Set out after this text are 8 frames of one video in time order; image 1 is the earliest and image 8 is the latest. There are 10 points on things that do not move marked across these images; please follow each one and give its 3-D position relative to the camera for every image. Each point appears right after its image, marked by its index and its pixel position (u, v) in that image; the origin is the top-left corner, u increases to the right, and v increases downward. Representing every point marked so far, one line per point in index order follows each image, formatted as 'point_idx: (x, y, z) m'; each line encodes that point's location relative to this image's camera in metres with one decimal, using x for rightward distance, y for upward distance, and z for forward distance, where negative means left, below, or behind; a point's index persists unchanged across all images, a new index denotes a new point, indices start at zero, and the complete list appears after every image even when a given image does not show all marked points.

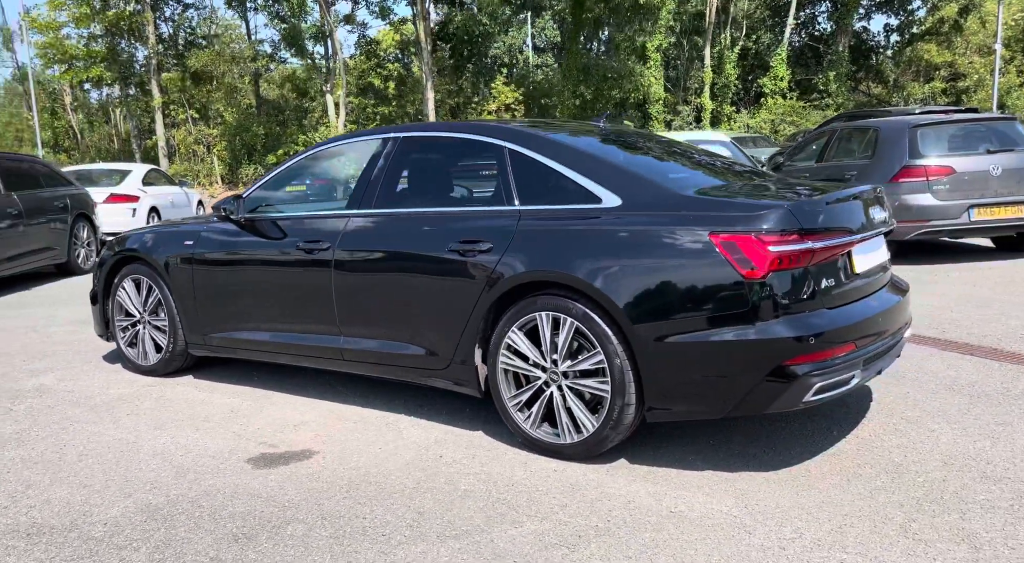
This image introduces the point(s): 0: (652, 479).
0: (+0.6, -0.8, +3.3) m
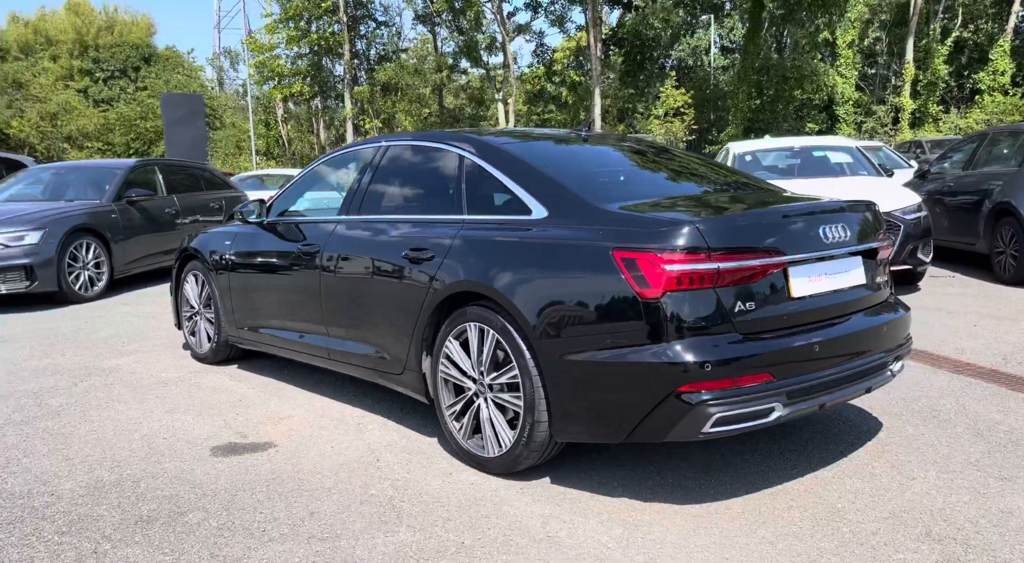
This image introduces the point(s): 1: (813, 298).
0: (+0.2, -0.9, +3.2) m
1: (+1.2, -0.1, +3.2) m
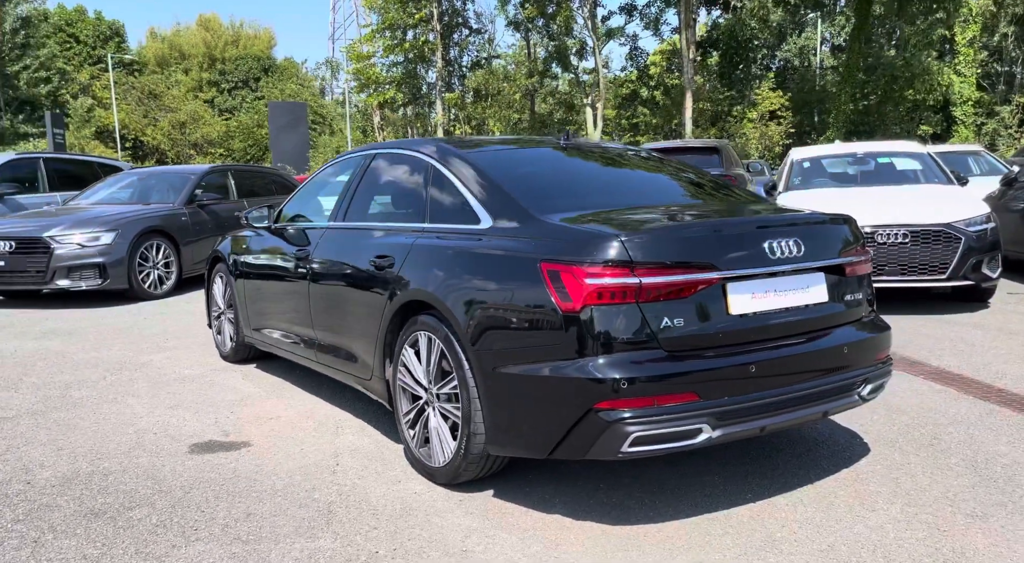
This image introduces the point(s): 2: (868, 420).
0: (-0.1, -0.9, +3.1) m
1: (+0.9, -0.1, +3.0) m
2: (+2.0, -0.8, +4.2) m
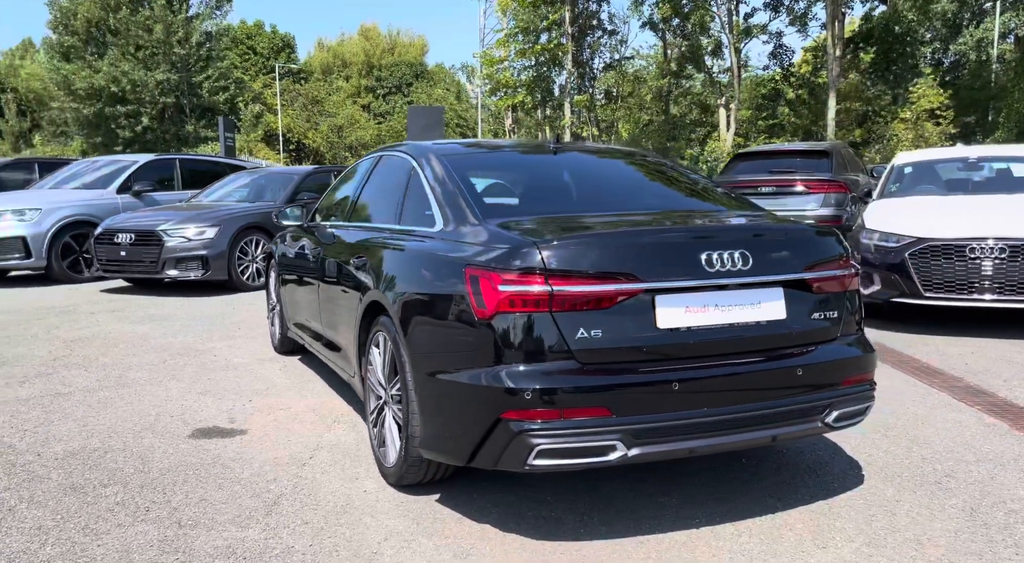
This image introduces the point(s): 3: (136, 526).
0: (-0.4, -1.0, +3.1) m
1: (+0.7, -0.2, +2.9) m
2: (+1.9, -0.8, +3.9) m
3: (-1.5, -1.0, +3.0) m
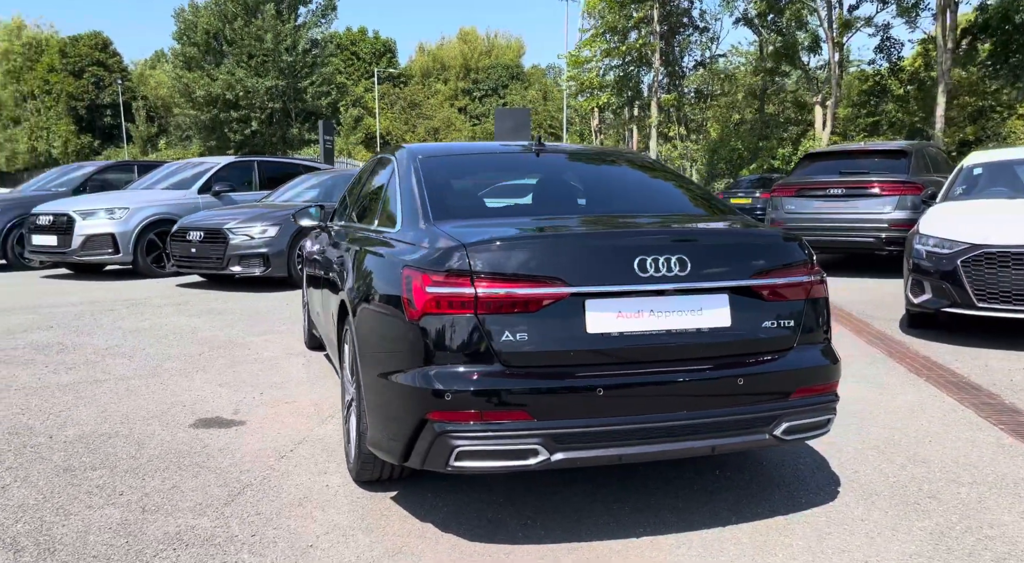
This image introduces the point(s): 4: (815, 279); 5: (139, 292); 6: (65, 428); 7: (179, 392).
0: (-0.6, -1.0, +3.2) m
1: (+0.4, -0.2, +2.8) m
2: (+1.7, -0.9, +3.7) m
3: (-1.7, -1.0, +3.2) m
4: (+1.2, 0.0, +3.1) m
5: (-5.4, -0.2, +11.1) m
6: (-2.6, -0.8, +4.4) m
7: (-2.3, -0.7, +5.2) m
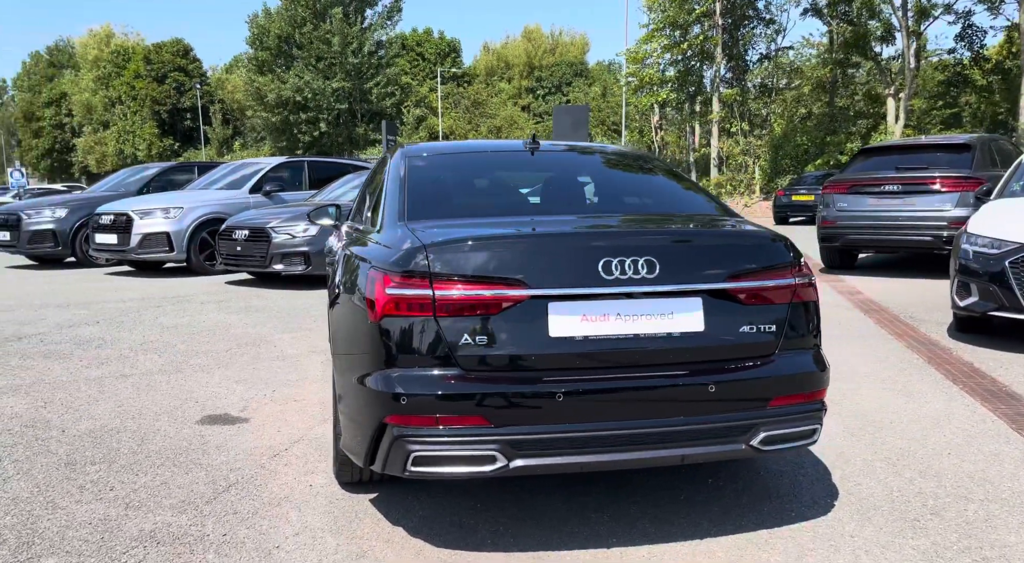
0: (-0.7, -1.0, +3.2) m
1: (+0.3, -0.2, +2.7) m
2: (+1.6, -0.9, +3.5) m
3: (-1.8, -1.0, +3.3) m
4: (+1.1, 0.0, +3.0) m
5: (-4.8, -0.1, +11.4) m
6: (-2.6, -0.8, +4.6) m
7: (-2.2, -0.7, +5.4) m
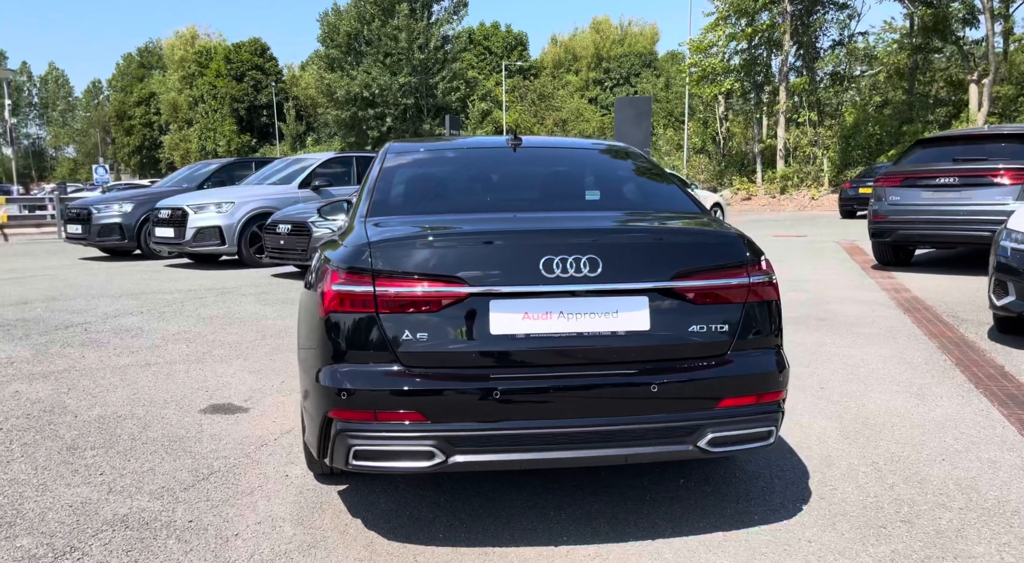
0: (-0.9, -0.9, +3.2) m
1: (+0.1, -0.2, +2.7) m
2: (+1.5, -0.9, +3.3) m
3: (-2.0, -0.9, +3.5) m
4: (+0.9, 0.0, +2.9) m
5: (-4.2, 0.0, +11.8) m
6: (-2.6, -0.8, +4.8) m
7: (-2.2, -0.7, +5.6) m
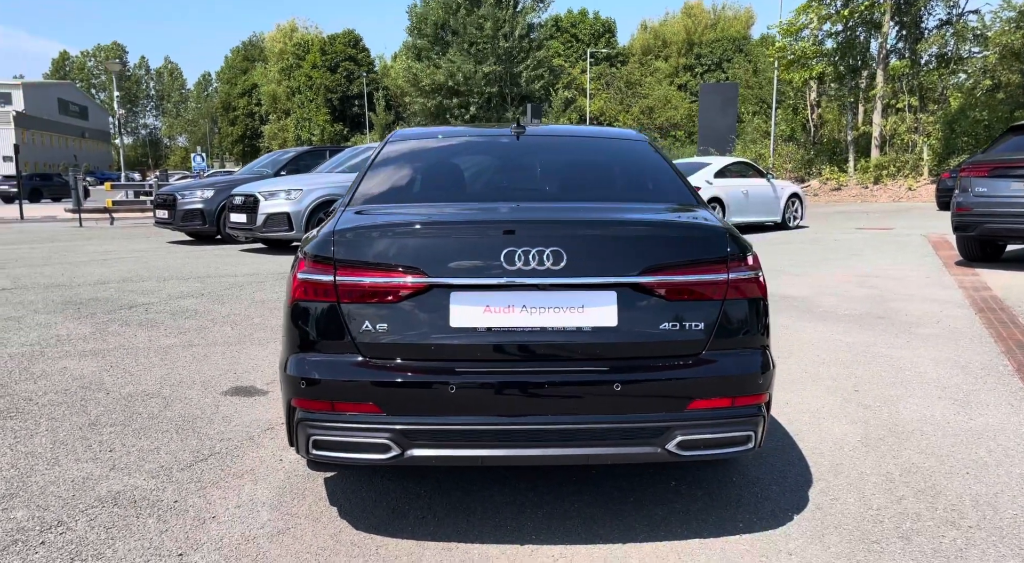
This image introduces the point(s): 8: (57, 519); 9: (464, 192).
0: (-1.0, -0.9, +3.3) m
1: (-0.1, -0.2, +2.6) m
2: (+1.4, -0.9, +3.1) m
3: (-2.0, -0.9, +3.6) m
4: (+0.8, 0.0, +2.7) m
5: (-3.4, +0.2, +12.2) m
6: (-2.5, -0.7, +5.0) m
7: (-2.0, -0.6, +5.7) m
8: (-1.8, -0.9, +3.0) m
9: (-0.2, +0.4, +3.8) m
